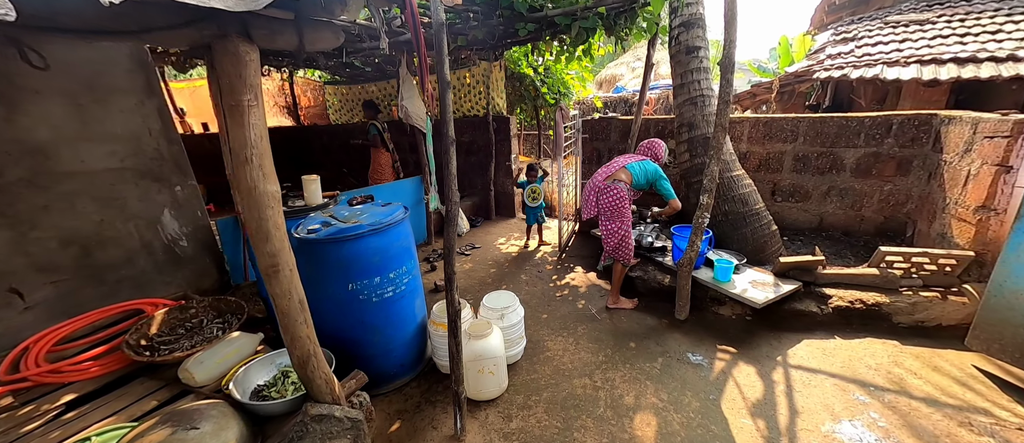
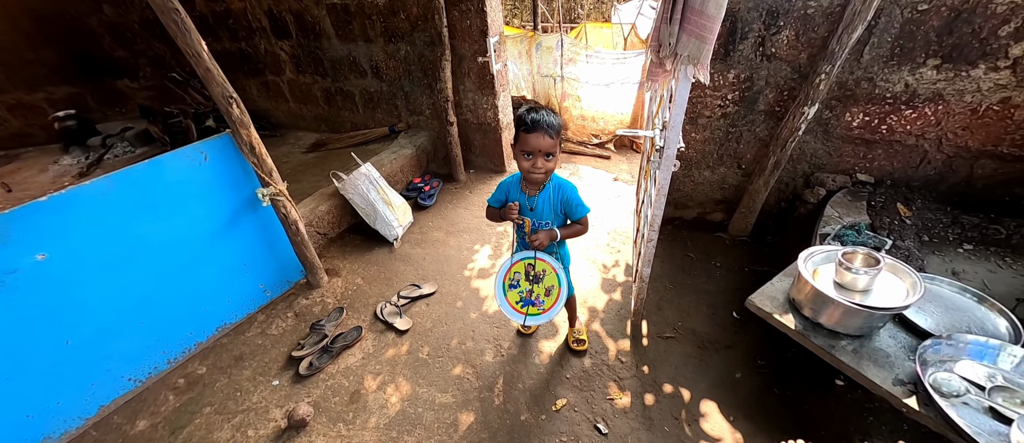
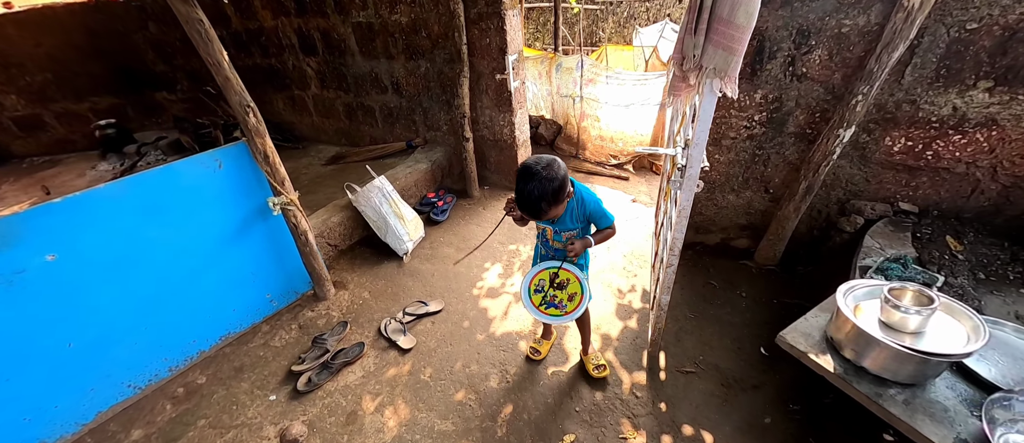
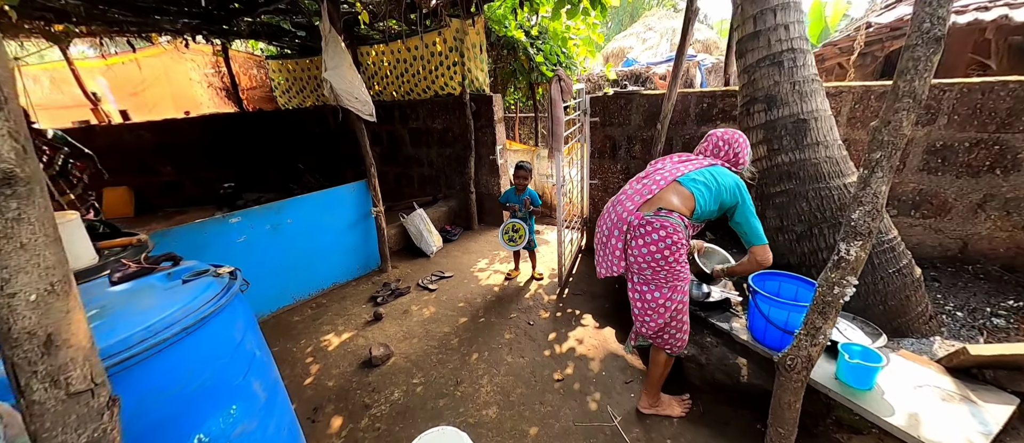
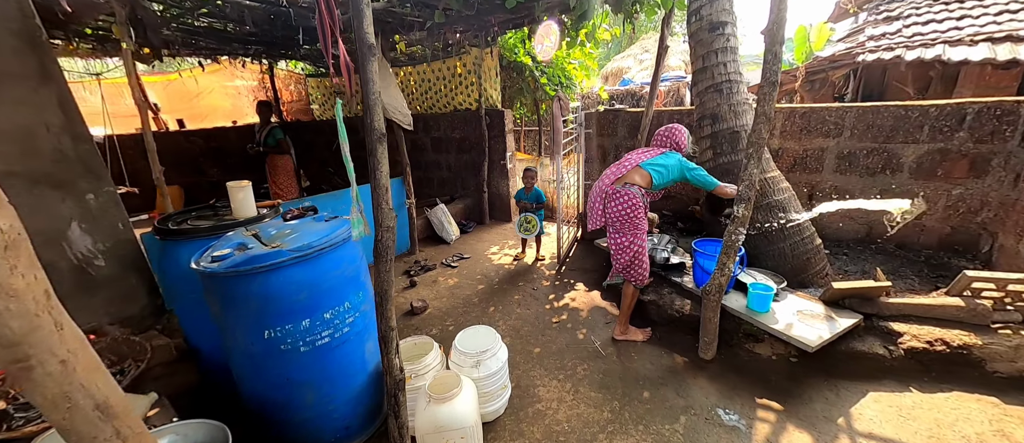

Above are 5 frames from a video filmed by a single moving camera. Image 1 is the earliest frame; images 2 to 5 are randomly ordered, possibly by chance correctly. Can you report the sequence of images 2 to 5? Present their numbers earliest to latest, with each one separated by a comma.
5, 4, 3, 2
